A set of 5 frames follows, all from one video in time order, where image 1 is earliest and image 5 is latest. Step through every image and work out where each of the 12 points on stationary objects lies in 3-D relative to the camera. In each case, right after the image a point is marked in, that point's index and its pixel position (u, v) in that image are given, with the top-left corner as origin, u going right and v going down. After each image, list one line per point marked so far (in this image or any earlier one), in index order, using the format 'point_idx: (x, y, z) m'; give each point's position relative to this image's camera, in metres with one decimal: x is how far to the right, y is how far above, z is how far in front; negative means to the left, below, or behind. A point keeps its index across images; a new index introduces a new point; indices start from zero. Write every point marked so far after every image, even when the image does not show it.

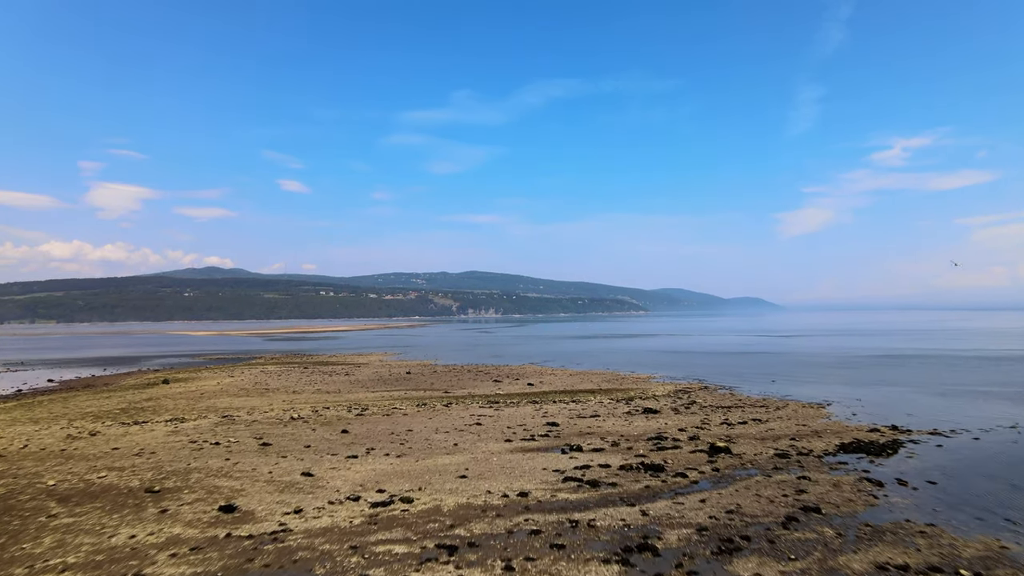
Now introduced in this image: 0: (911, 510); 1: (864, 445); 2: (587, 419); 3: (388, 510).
0: (+7.6, -4.3, +10.3) m
1: (+9.8, -4.4, +15.1) m
2: (+2.7, -4.7, +19.1) m
3: (-2.4, -4.2, +10.3) m
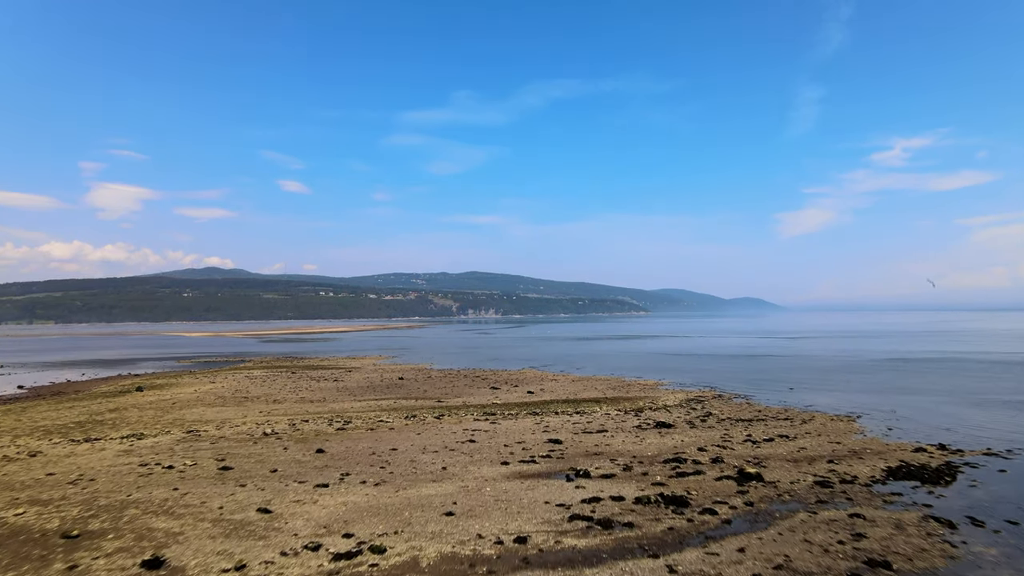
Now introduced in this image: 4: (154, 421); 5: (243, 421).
0: (+7.6, -4.3, +8.3) m
1: (+9.7, -4.4, +13.0) m
2: (+2.6, -4.7, +17.1) m
3: (-2.4, -4.3, +8.3) m
4: (-13.1, -4.9, +19.7) m
5: (-9.8, -4.9, +19.6) m
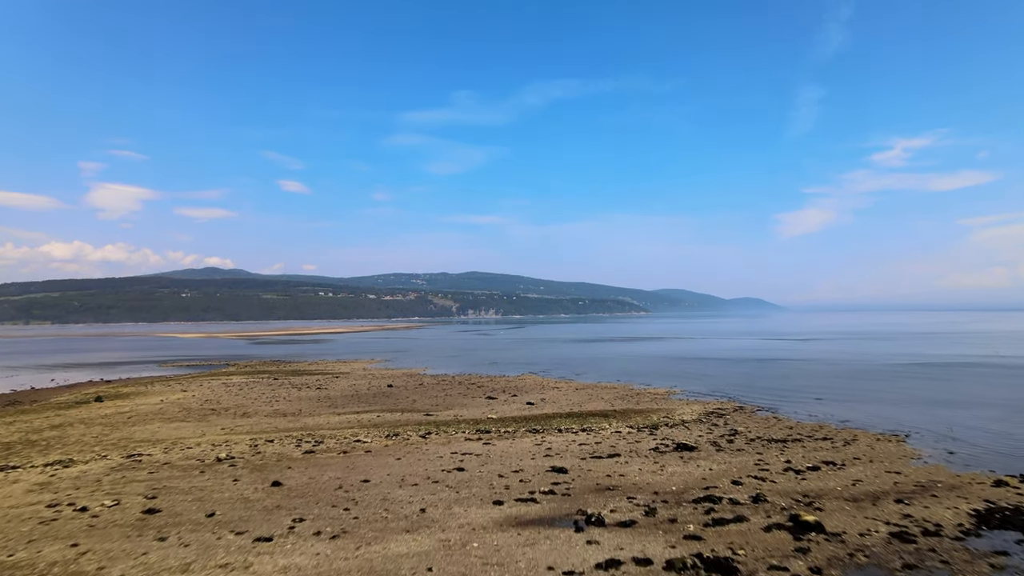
0: (+7.4, -4.3, +5.7) m
1: (+9.6, -4.4, +10.4) m
2: (+2.5, -4.7, +14.5) m
3: (-2.6, -4.2, +5.7) m
4: (-13.2, -4.9, +17.1) m
5: (-9.9, -4.9, +17.0) m
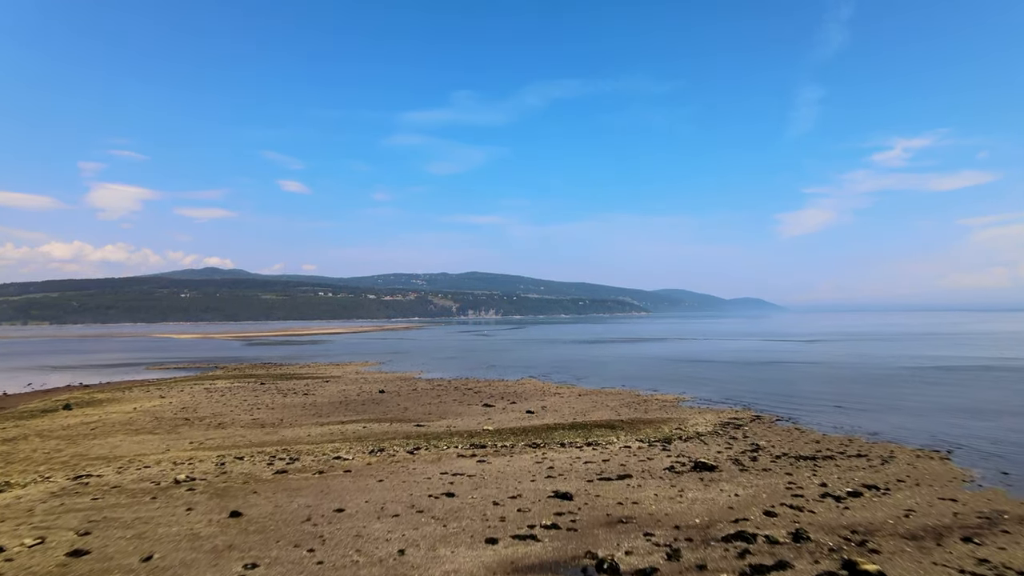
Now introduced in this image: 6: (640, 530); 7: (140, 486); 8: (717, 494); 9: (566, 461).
0: (+7.4, -4.2, +3.9) m
1: (+9.6, -4.4, +8.7) m
2: (+2.4, -4.7, +12.7) m
3: (-2.6, -4.2, +3.9) m
4: (-13.3, -4.8, +15.3) m
5: (-10.0, -4.8, +15.2) m
6: (+2.4, -4.5, +10.2) m
7: (-8.9, -4.7, +13.0) m
8: (+4.6, -4.6, +12.1) m
9: (+1.5, -4.8, +15.0) m
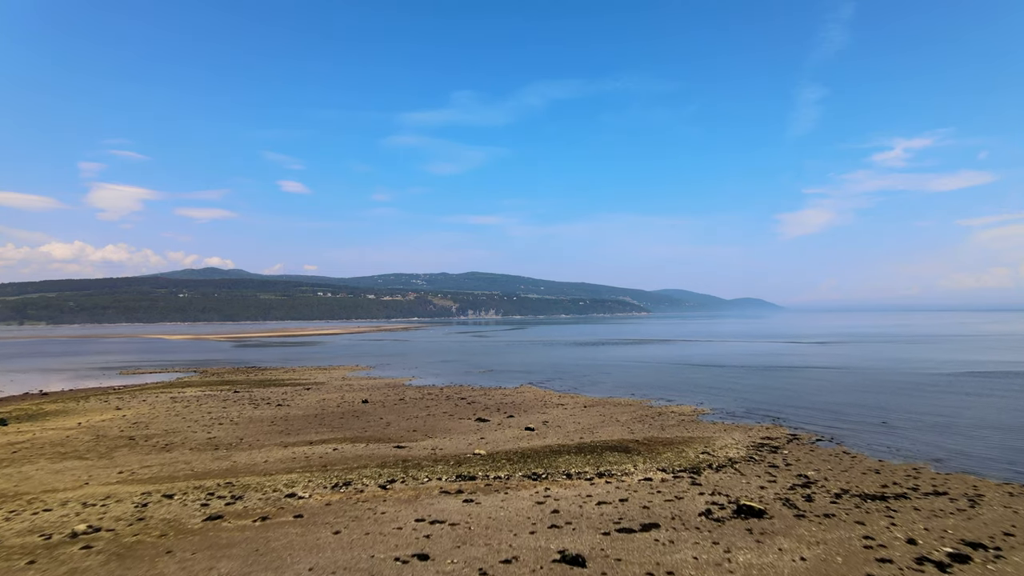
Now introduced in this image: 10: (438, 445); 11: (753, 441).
0: (+7.3, -4.2, +1.0) m
1: (+9.4, -4.3, +5.7) m
2: (+2.3, -4.6, +9.7) m
3: (-2.7, -4.2, +0.9) m
4: (-13.4, -4.8, +12.4) m
5: (-10.1, -4.8, +12.3) m
6: (+2.3, -4.5, +7.2) m
7: (-9.0, -4.7, +10.0) m
8: (+4.5, -4.6, +9.2) m
9: (+1.4, -4.8, +12.1) m
10: (-2.5, -5.1, +17.6) m
11: (+7.8, -4.9, +17.4) m
